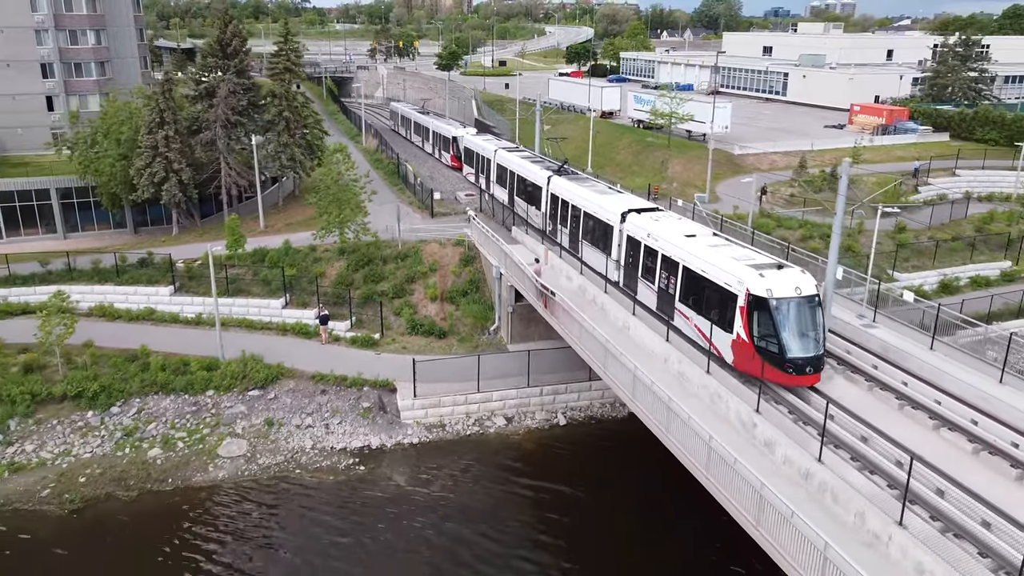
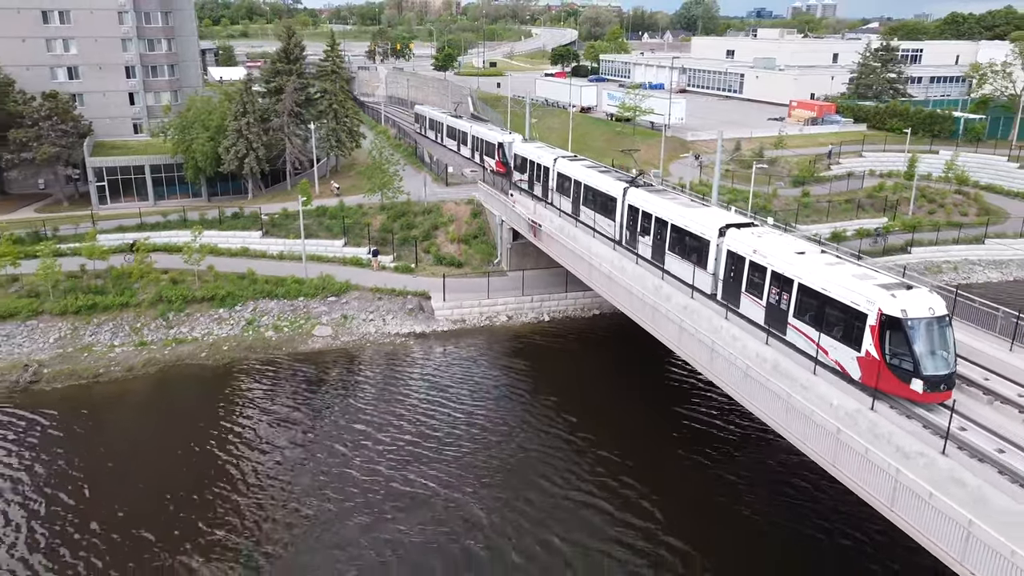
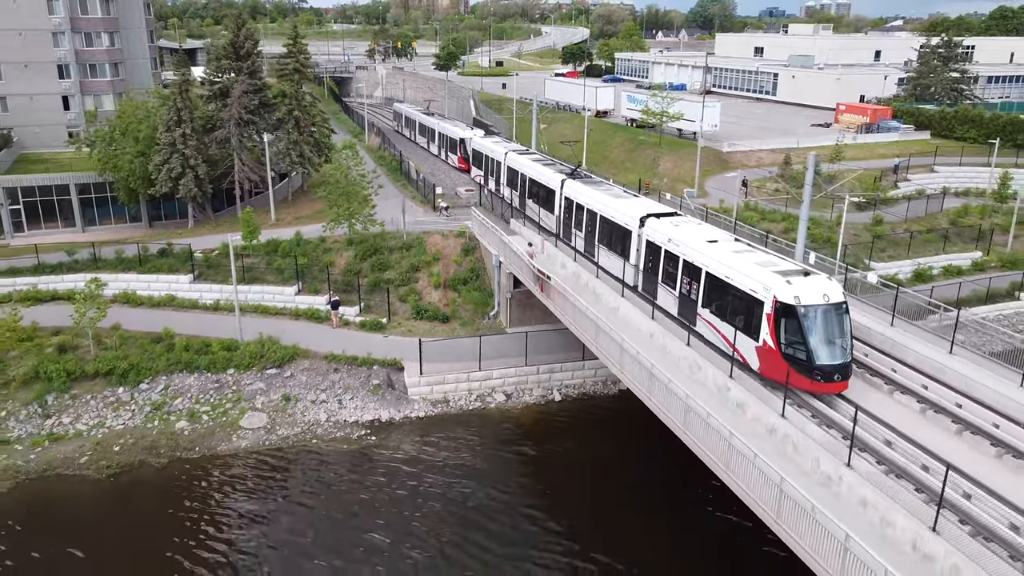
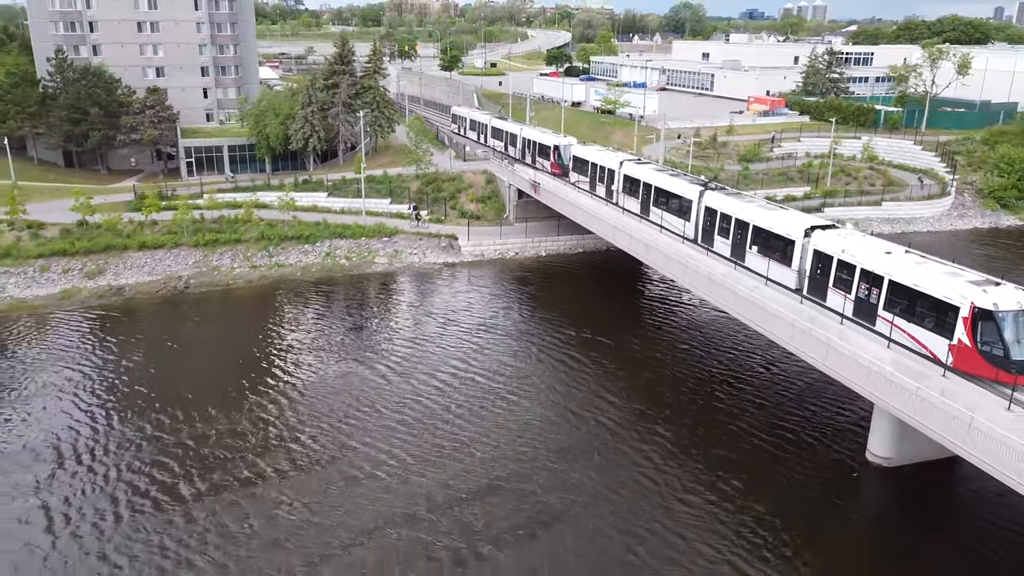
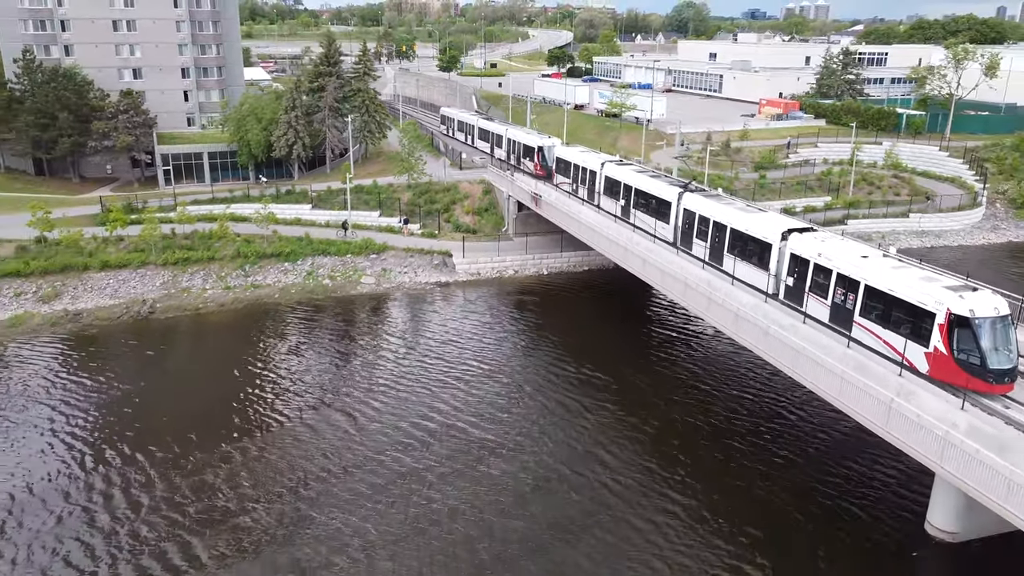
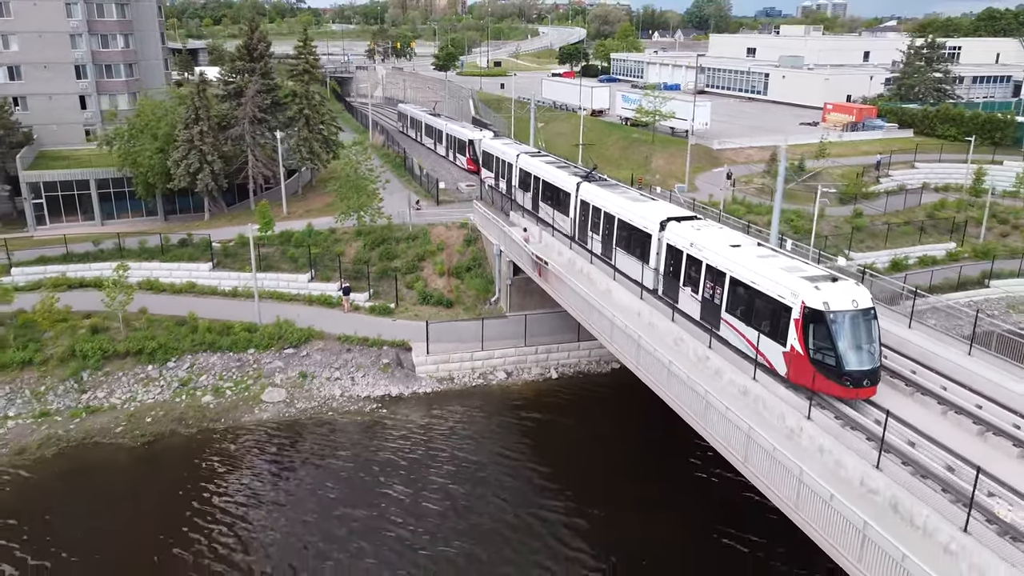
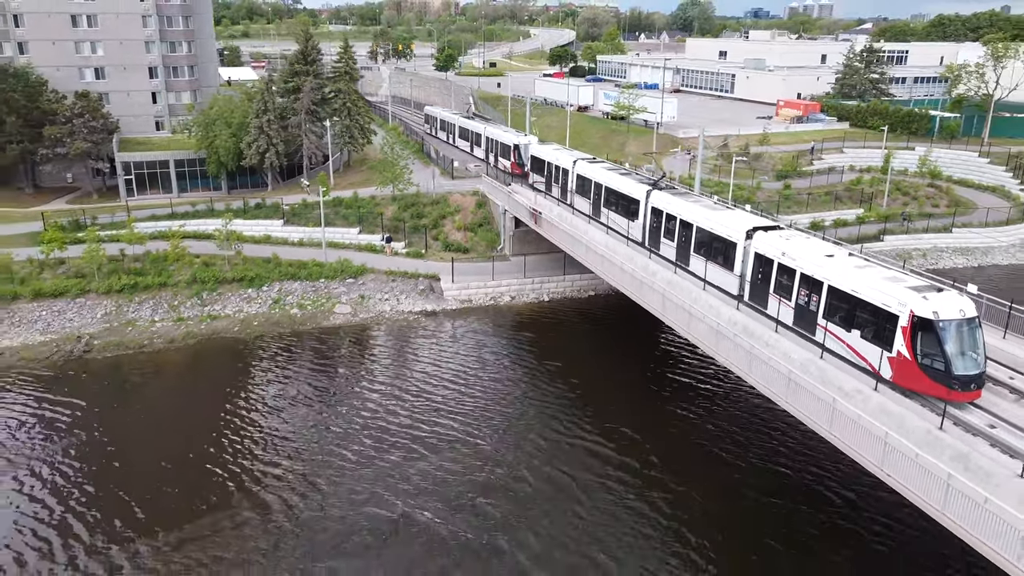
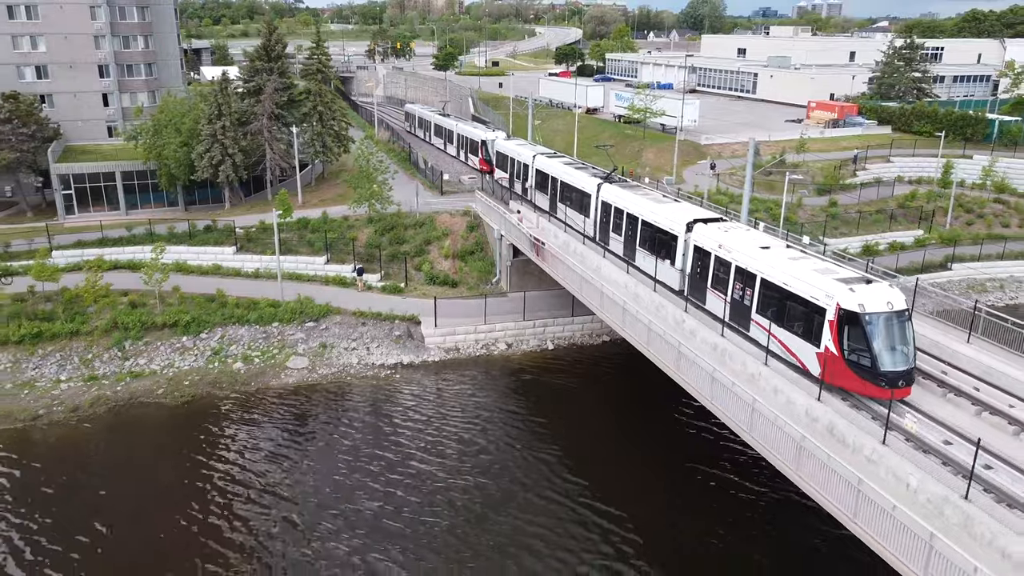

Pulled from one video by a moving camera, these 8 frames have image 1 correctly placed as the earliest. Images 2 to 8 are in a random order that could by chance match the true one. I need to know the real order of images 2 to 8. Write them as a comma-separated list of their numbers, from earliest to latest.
3, 6, 8, 2, 7, 5, 4
